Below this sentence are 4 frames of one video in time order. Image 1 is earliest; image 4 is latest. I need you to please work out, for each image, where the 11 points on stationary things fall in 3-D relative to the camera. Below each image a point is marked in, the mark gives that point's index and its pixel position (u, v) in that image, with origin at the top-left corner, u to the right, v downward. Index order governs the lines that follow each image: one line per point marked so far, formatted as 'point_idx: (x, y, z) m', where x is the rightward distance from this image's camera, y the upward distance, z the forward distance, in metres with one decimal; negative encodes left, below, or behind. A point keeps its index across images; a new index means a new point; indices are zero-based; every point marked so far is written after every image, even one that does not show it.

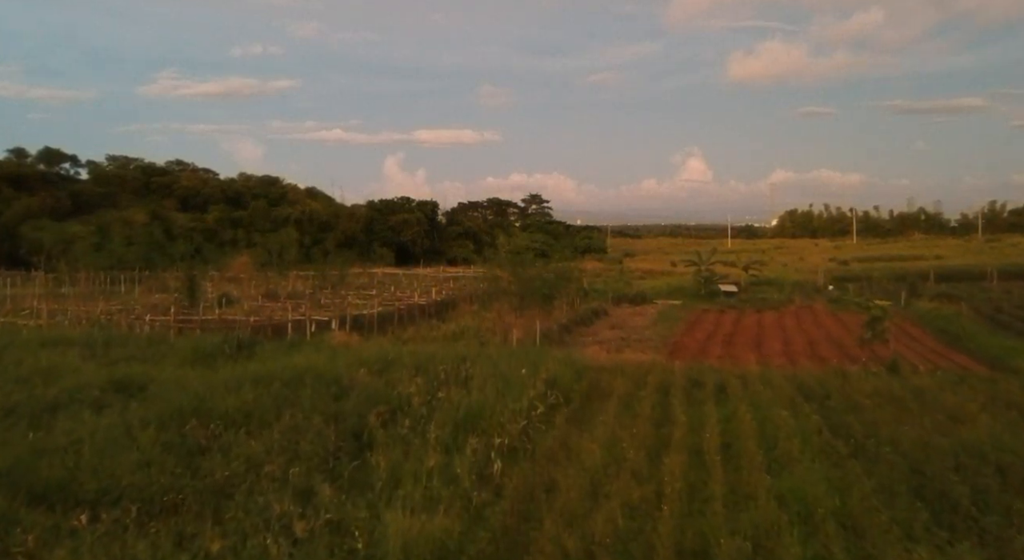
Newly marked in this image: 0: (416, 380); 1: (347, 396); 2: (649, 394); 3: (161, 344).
0: (-1.4, -1.5, +11.2) m
1: (-2.2, -1.6, +10.3) m
2: (+2.2, -1.8, +12.2) m
3: (-6.7, -1.3, +14.6) m
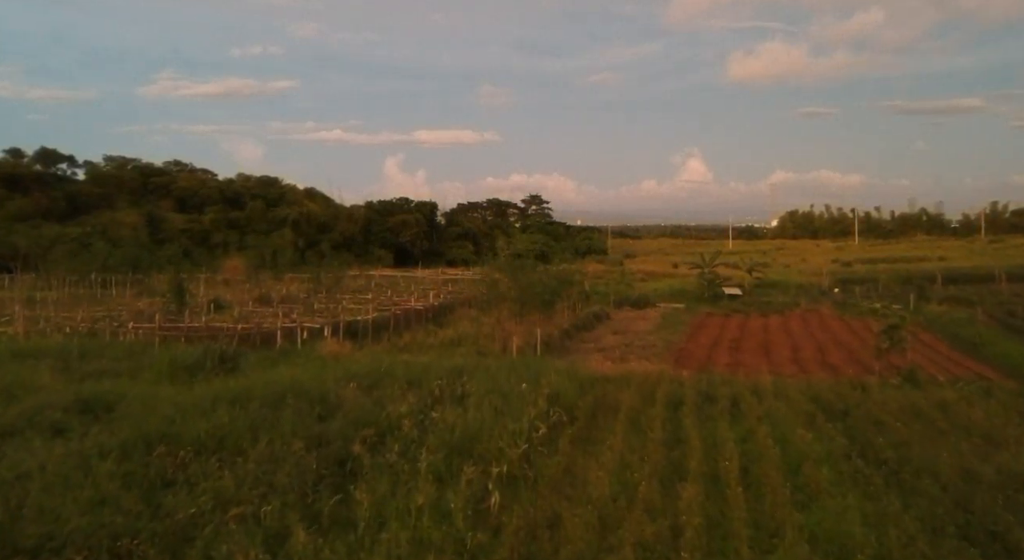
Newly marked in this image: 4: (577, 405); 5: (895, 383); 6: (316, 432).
0: (-1.4, -1.6, +10.4) m
1: (-2.2, -1.7, +9.5) m
2: (+2.2, -1.9, +11.4) m
3: (-6.7, -1.4, +13.8) m
4: (+1.0, -1.9, +11.4) m
5: (+7.7, -2.0, +15.3) m
6: (-2.2, -1.7, +8.6) m
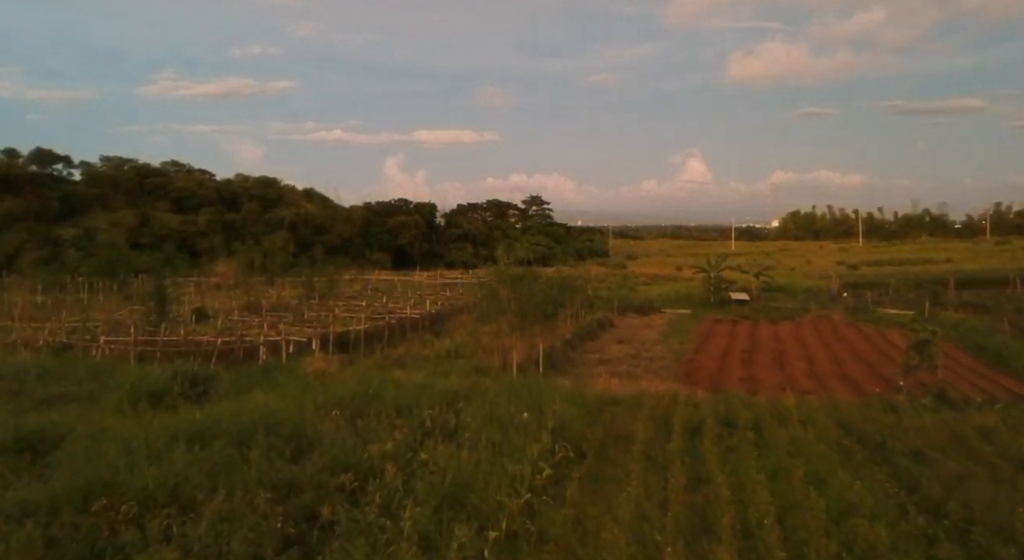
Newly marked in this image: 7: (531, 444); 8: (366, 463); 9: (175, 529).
0: (-1.4, -1.8, +9.2) m
1: (-2.2, -1.9, +8.3) m
2: (+2.2, -2.2, +10.2) m
3: (-6.7, -1.6, +12.7) m
4: (+1.0, -2.1, +10.2) m
5: (+7.7, -2.3, +14.1) m
6: (-2.2, -1.9, +7.5) m
7: (+0.2, -2.0, +9.1) m
8: (-1.5, -1.9, +8.1) m
9: (-2.8, -2.1, +6.3) m
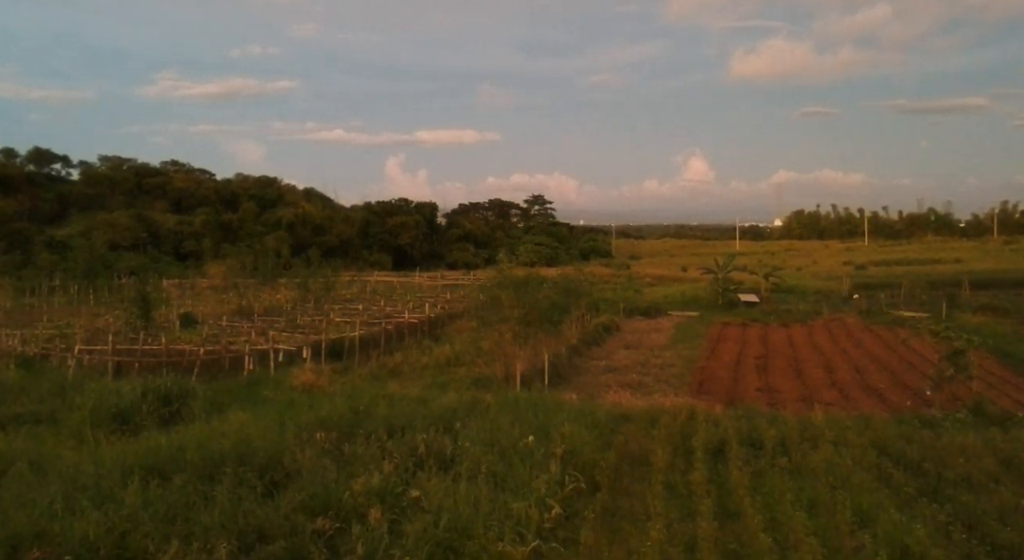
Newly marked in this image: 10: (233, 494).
0: (-1.4, -1.9, +8.2) m
1: (-2.2, -2.0, +7.3) m
2: (+2.2, -2.3, +9.2) m
3: (-6.6, -1.7, +11.6) m
4: (+1.0, -2.2, +9.1) m
5: (+7.7, -2.4, +13.0) m
6: (-2.2, -2.0, +6.4) m
7: (+0.3, -2.0, +8.0) m
8: (-1.5, -2.0, +7.0) m
9: (-2.7, -2.2, +5.3) m
10: (-2.6, -2.0, +7.0) m
